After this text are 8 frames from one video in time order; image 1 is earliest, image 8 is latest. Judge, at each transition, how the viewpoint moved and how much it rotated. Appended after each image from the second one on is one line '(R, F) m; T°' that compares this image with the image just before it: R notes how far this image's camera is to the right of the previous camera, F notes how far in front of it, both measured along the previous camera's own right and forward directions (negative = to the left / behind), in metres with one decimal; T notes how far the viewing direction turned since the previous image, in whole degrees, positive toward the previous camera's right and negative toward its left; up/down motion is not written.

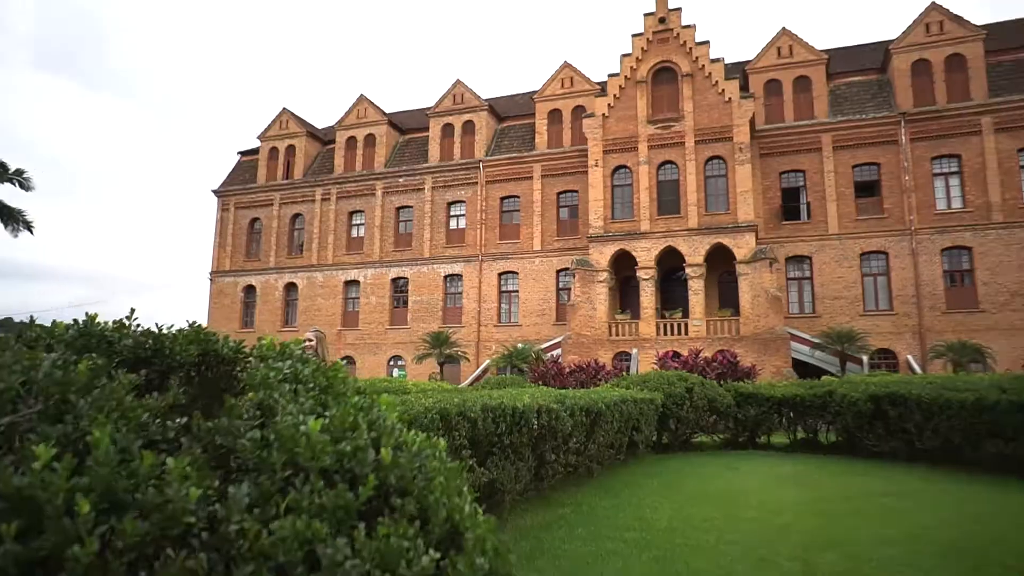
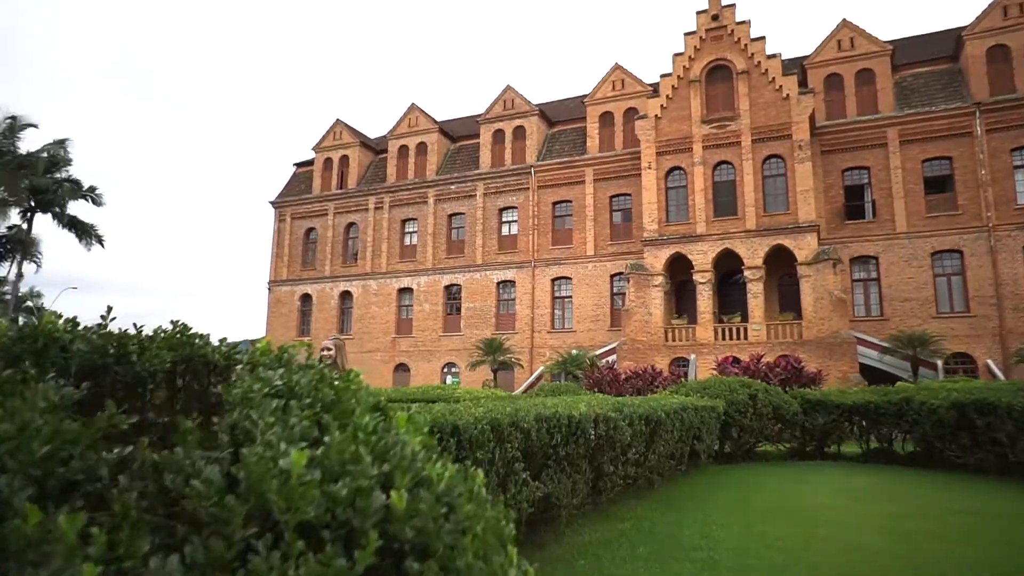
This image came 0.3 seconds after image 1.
(0.0, +0.3) m; -4°
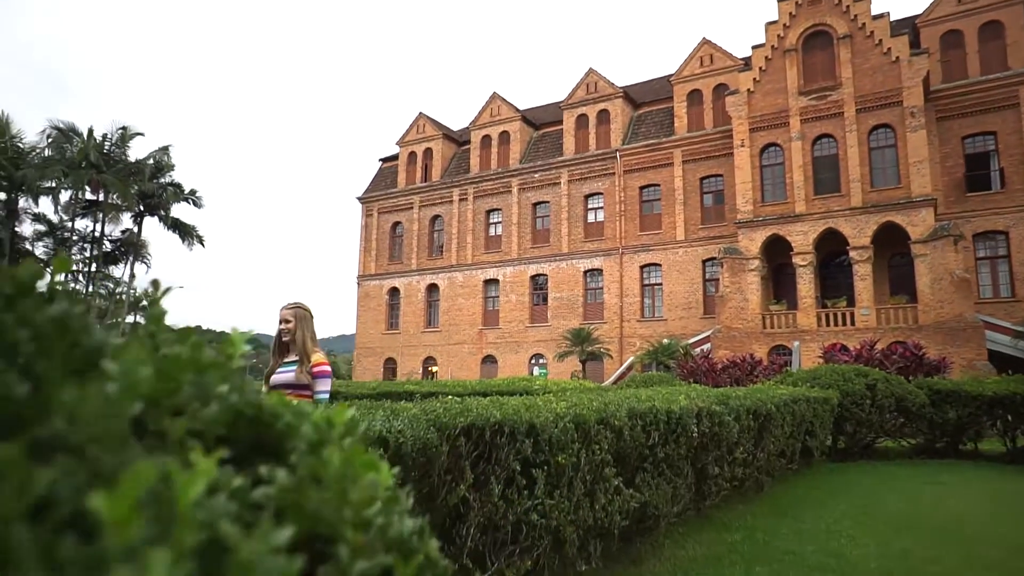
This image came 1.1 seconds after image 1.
(0.0, +0.7) m; -7°
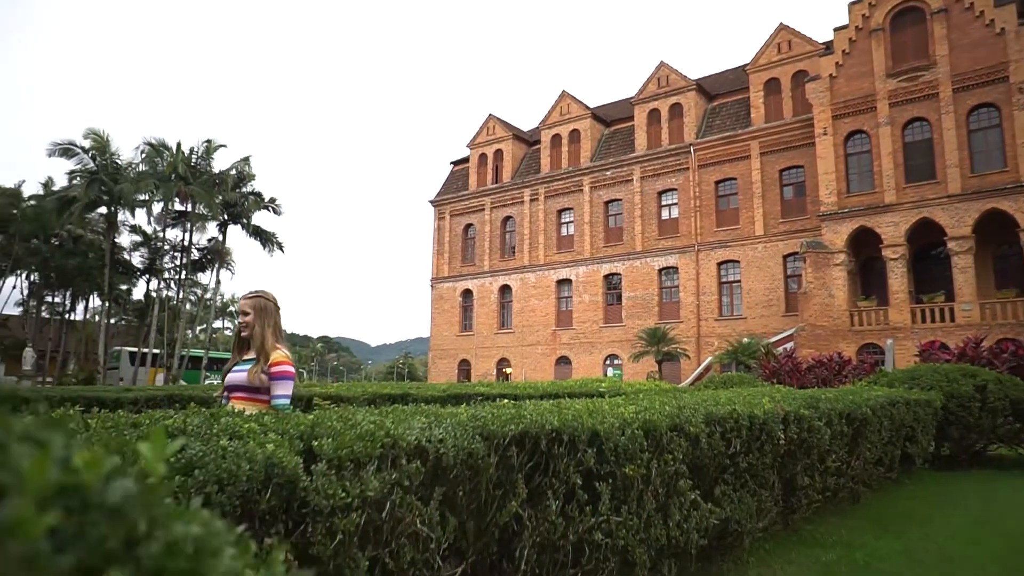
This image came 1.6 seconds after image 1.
(+0.1, +0.4) m; -6°
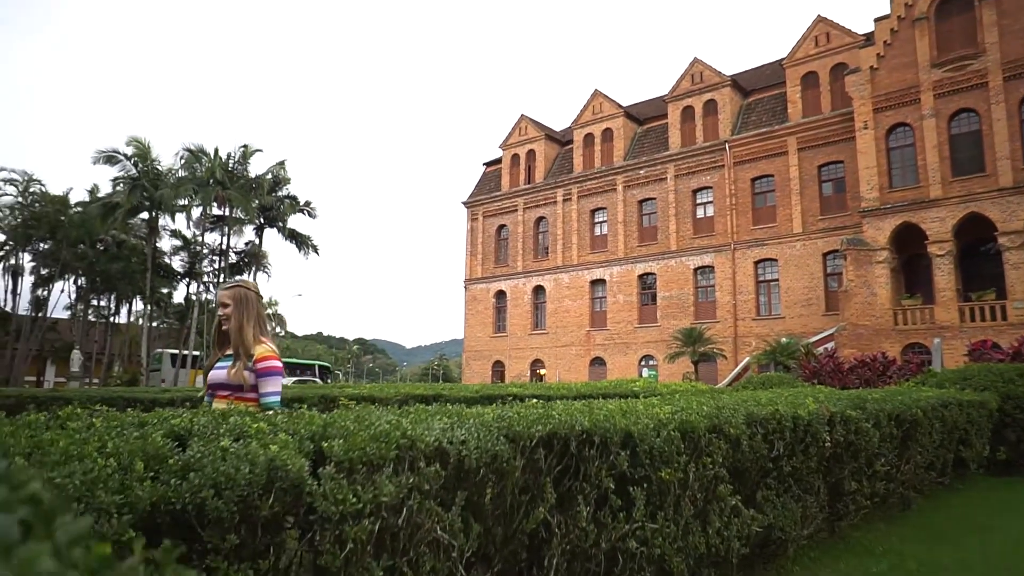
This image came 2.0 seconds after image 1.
(0.0, +0.2) m; -3°
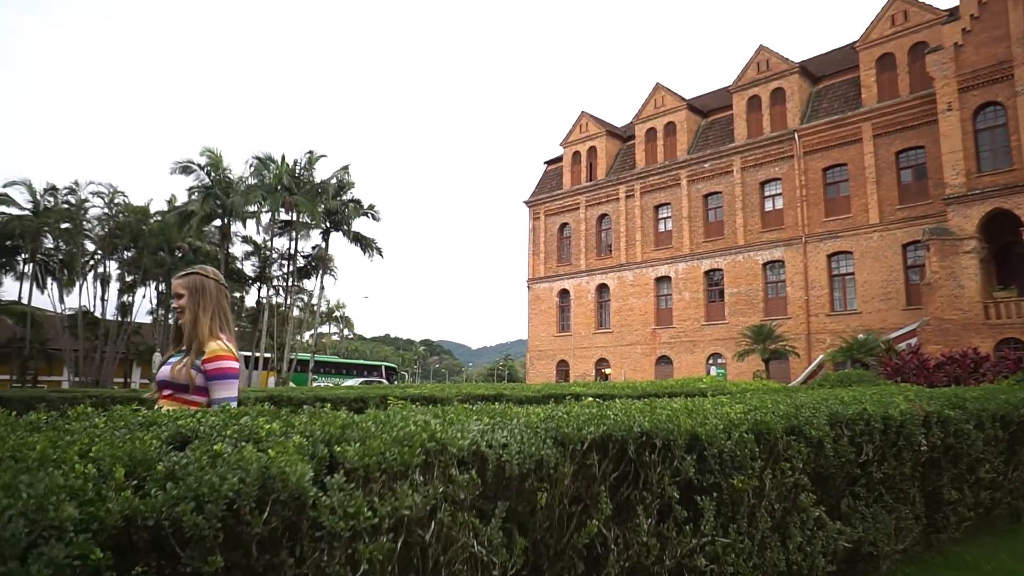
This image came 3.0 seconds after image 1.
(+0.1, +0.3) m; -5°
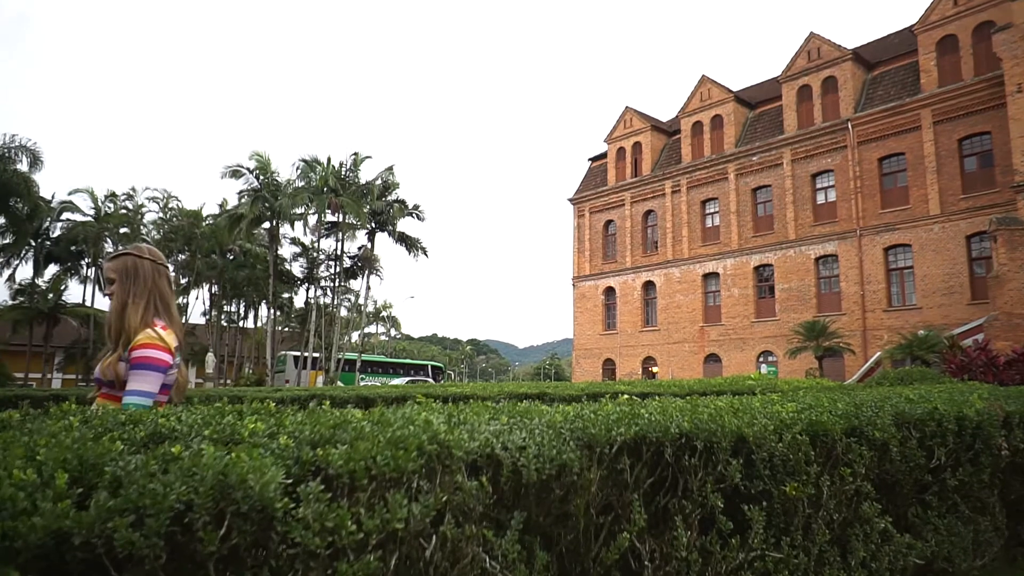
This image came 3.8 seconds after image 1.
(+0.1, +0.3) m; -4°
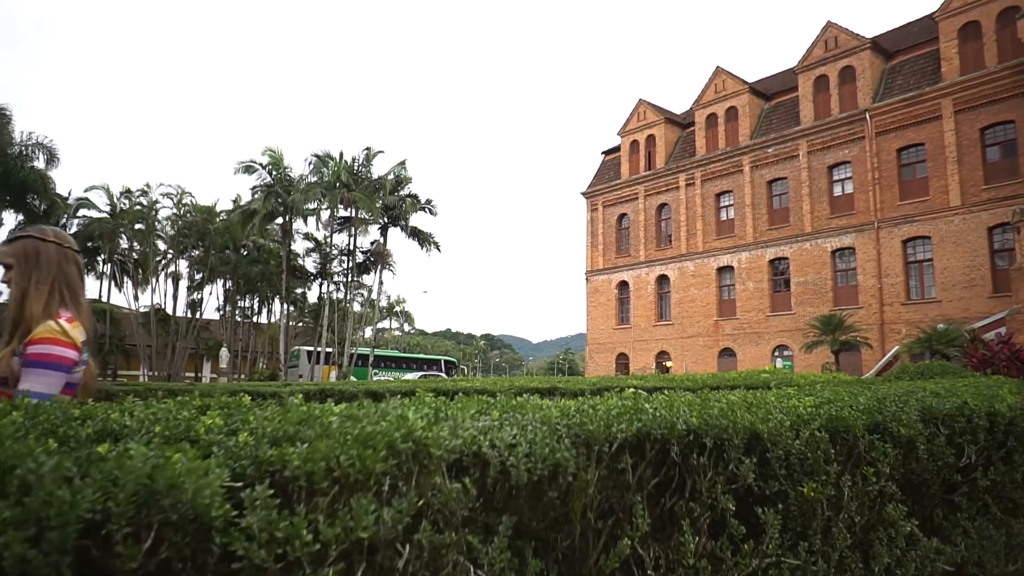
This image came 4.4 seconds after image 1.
(+0.1, +0.2) m; -1°
